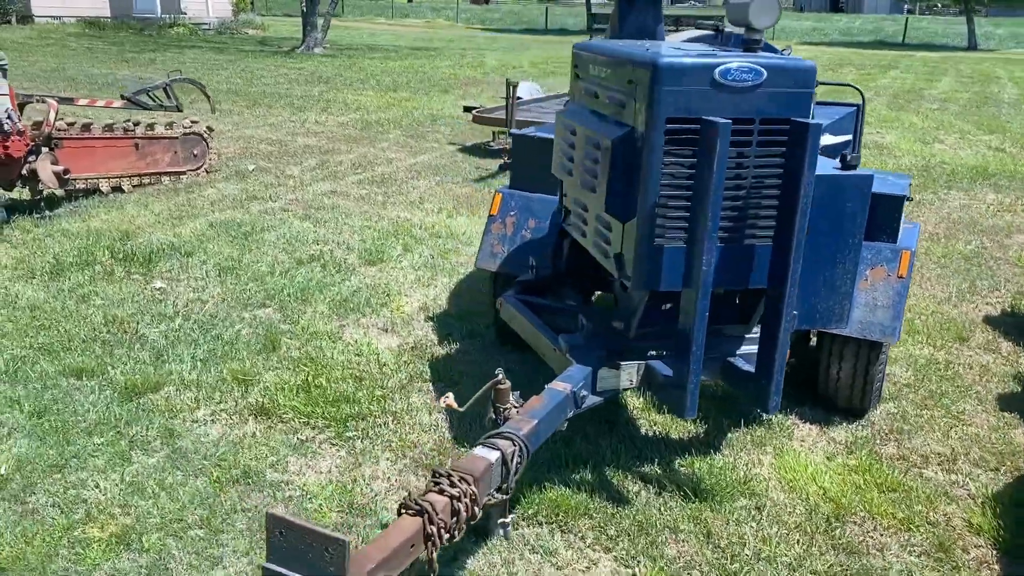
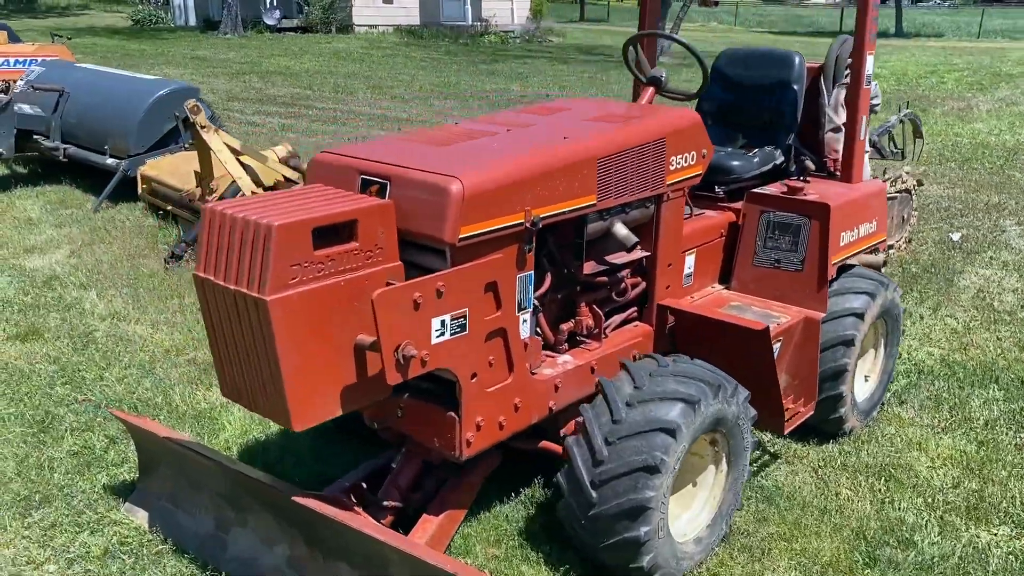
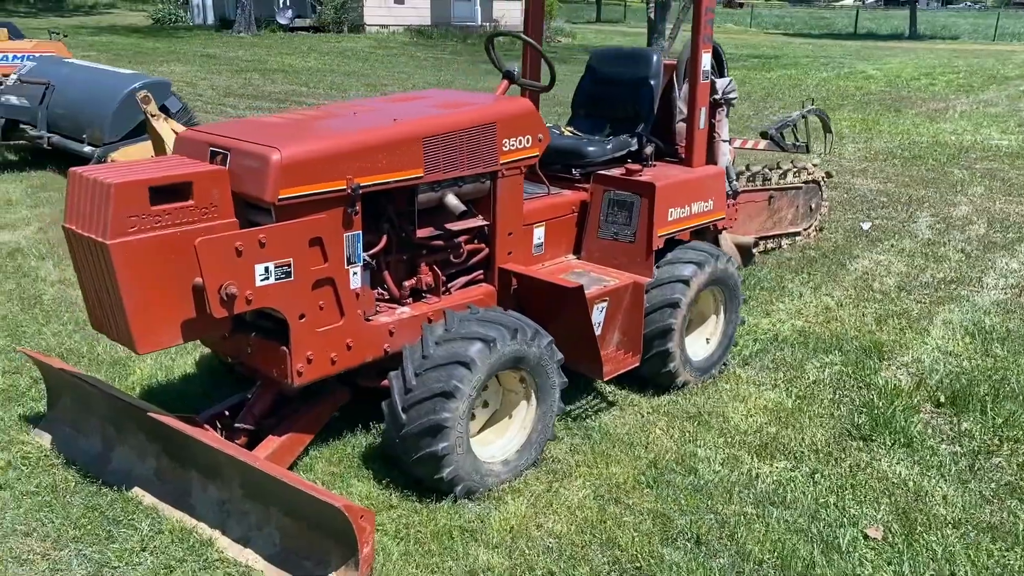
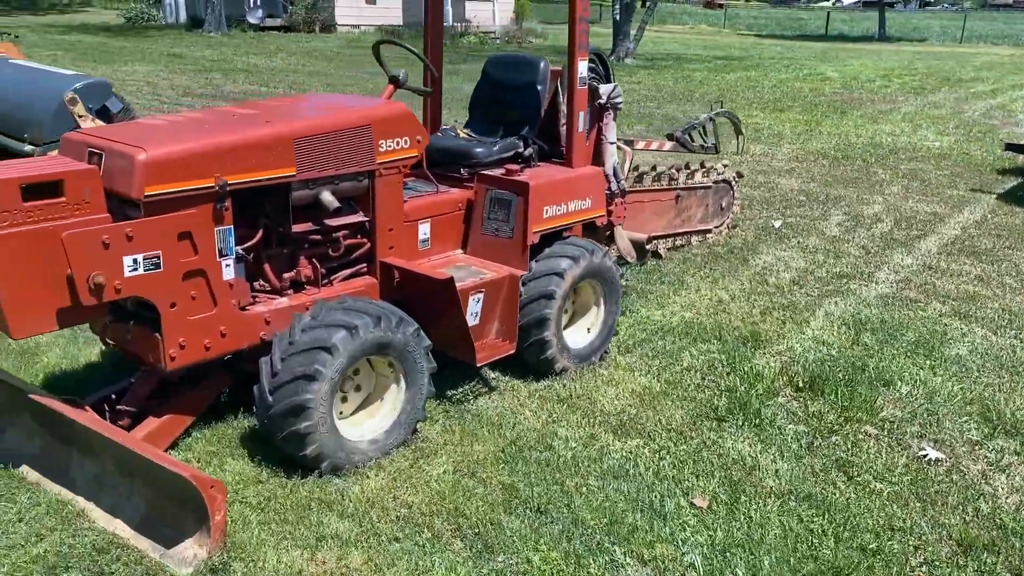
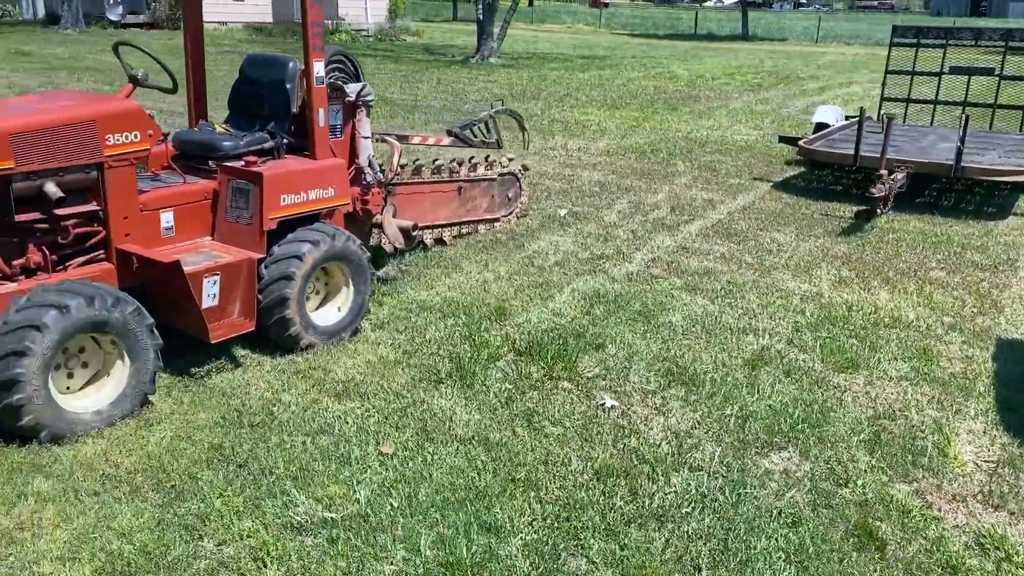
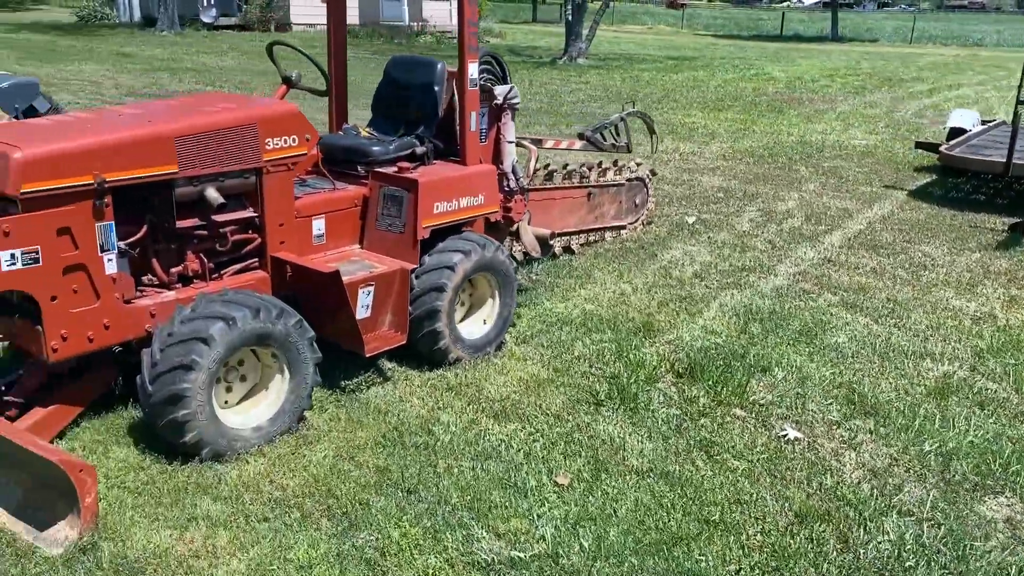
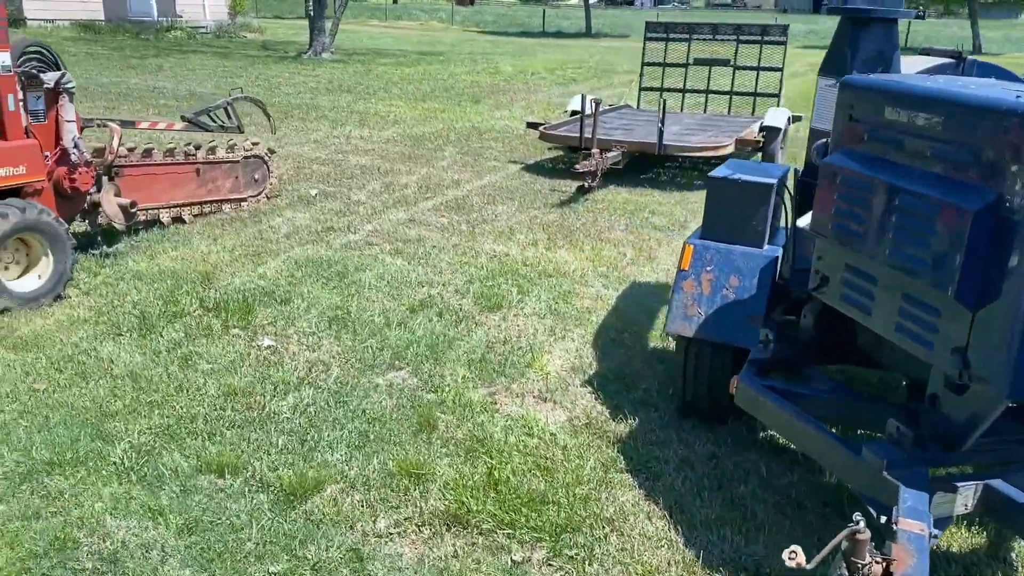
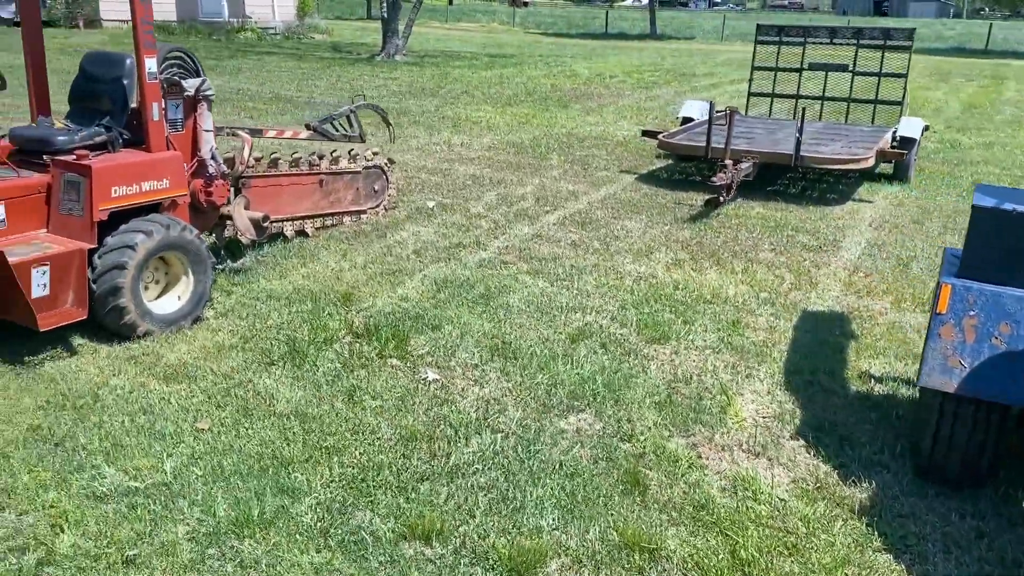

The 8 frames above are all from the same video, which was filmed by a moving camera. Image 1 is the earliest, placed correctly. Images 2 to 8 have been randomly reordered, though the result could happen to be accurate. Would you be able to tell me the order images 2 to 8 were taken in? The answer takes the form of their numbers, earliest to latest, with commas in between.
7, 8, 5, 6, 4, 3, 2
